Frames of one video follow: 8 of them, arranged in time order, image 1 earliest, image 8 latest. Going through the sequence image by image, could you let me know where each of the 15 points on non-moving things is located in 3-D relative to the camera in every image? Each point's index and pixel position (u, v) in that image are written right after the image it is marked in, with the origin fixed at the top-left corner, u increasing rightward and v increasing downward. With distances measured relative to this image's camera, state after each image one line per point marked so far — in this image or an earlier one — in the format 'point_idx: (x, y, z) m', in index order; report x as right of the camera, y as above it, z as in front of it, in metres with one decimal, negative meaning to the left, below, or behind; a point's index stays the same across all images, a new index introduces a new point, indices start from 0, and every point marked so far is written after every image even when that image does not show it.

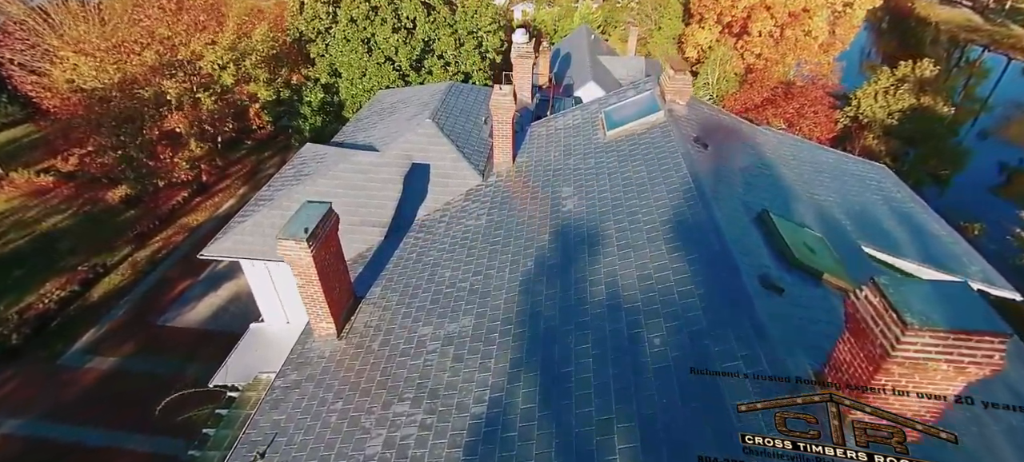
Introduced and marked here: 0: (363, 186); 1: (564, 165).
0: (-3.9, +1.2, +13.7) m
1: (+1.3, +1.6, +12.8) m
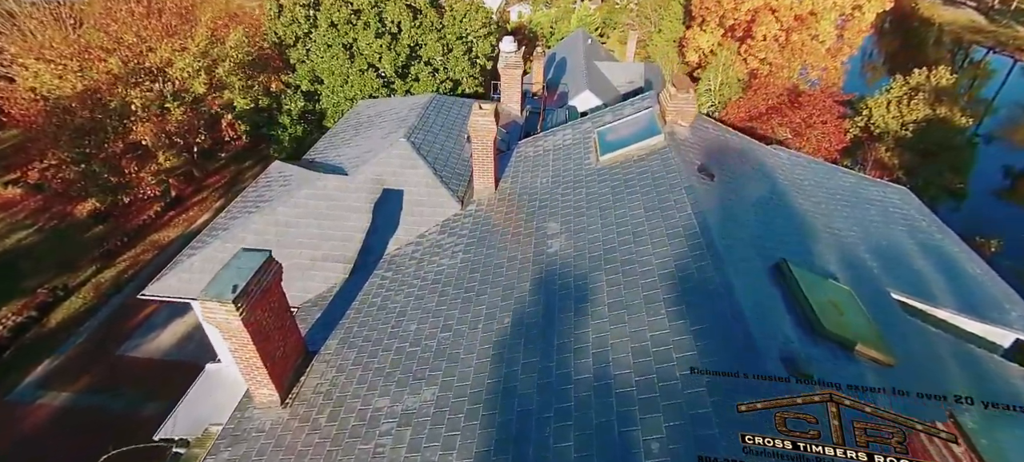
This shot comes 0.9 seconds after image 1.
0: (-4.4, +0.4, +12.3) m
1: (+0.9, +0.8, +11.4) m
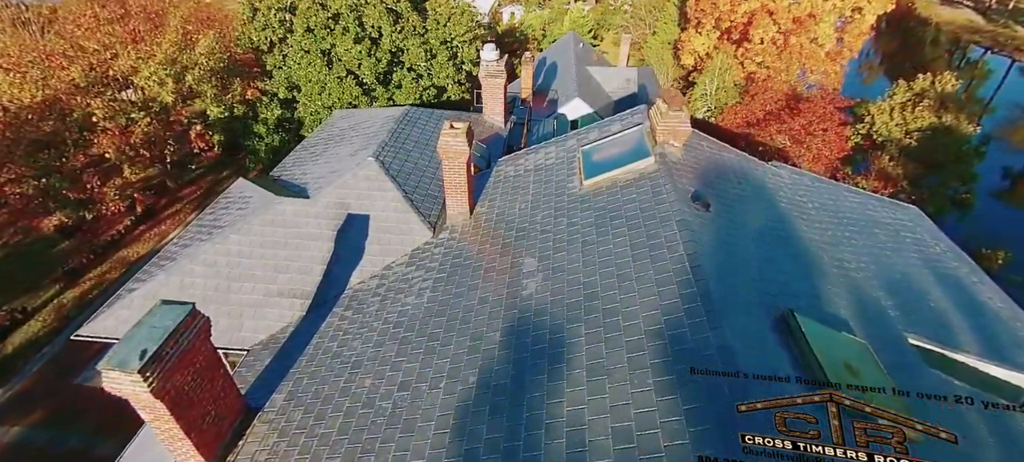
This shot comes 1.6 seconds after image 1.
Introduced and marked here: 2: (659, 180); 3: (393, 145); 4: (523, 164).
0: (-4.9, -0.3, +11.2) m
1: (+0.3, +0.2, +10.3) m
2: (+2.7, +0.9, +9.5) m
3: (-3.0, +2.2, +13.1) m
4: (+0.2, +1.6, +12.4) m
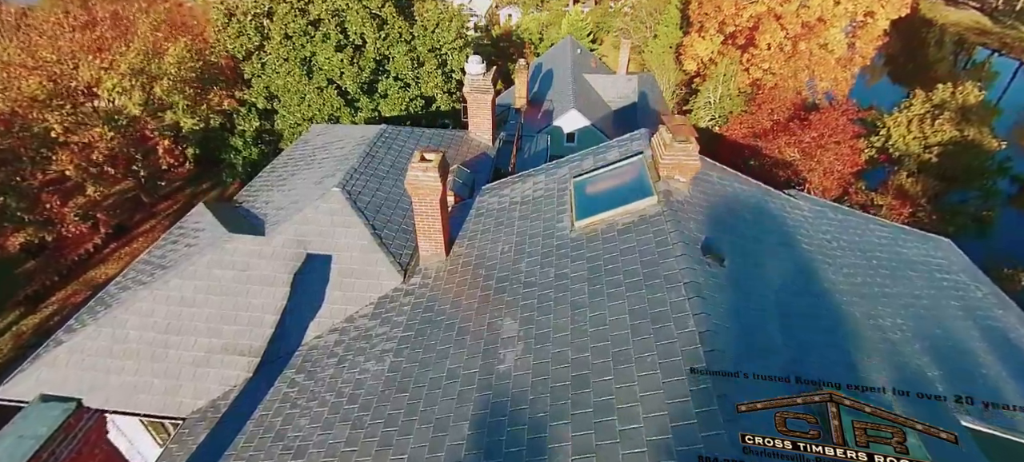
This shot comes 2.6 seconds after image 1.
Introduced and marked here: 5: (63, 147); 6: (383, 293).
0: (-5.2, -1.1, +9.7) m
1: (0.0, -0.6, +8.8) m
2: (+2.3, +0.1, +8.0) m
3: (-3.3, +1.3, +11.7) m
4: (-0.1, +0.7, +11.0) m
5: (-15.8, +3.0, +18.4) m
6: (-2.4, -1.2, +9.8) m
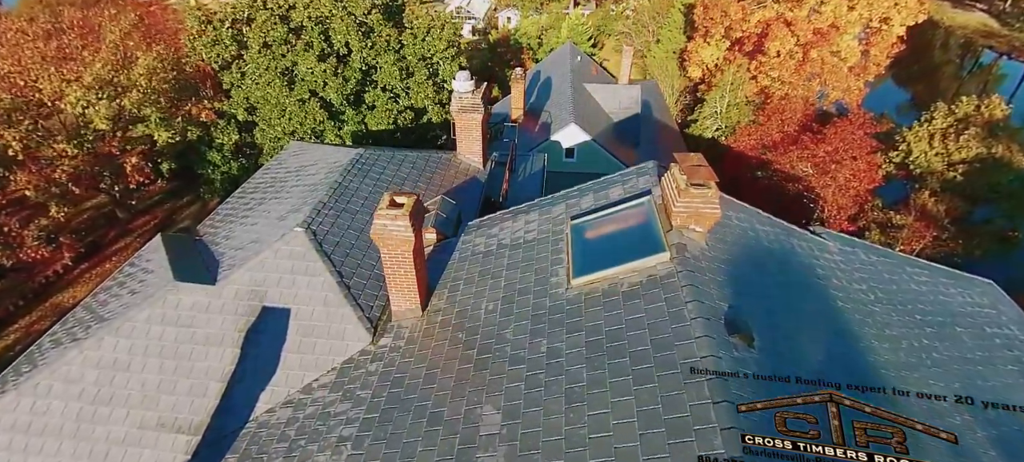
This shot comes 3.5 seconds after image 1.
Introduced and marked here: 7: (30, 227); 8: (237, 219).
0: (-5.4, -2.0, +8.4) m
1: (-0.2, -1.5, +7.5) m
2: (+2.1, -0.8, +6.7) m
3: (-3.5, +0.5, +10.3) m
4: (-0.3, -0.1, +9.6) m
5: (-16.0, +2.2, +17.0) m
6: (-2.6, -2.0, +8.4) m
7: (-16.2, +0.1, +17.6) m
8: (-6.2, +0.3, +11.8) m
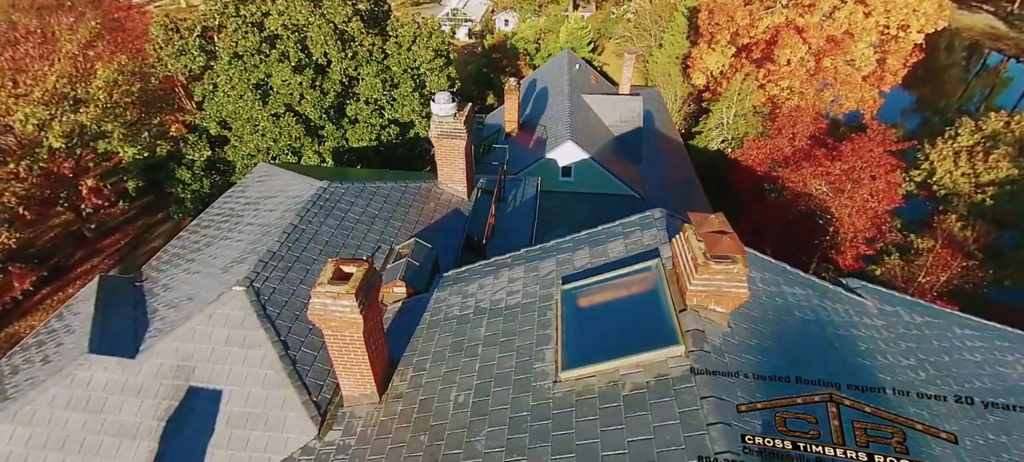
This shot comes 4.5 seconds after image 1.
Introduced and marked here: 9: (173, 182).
0: (-5.7, -2.9, +6.9) m
1: (-0.5, -2.4, +6.0) m
2: (+1.8, -1.7, +5.2) m
3: (-3.8, -0.4, +8.8) m
4: (-0.6, -1.0, +8.1) m
5: (-16.3, +1.3, +15.5) m
6: (-2.9, -2.9, +6.9) m
7: (-16.5, -0.8, +16.1) m
8: (-6.5, -0.6, +10.3) m
9: (-12.9, +1.9, +20.0) m
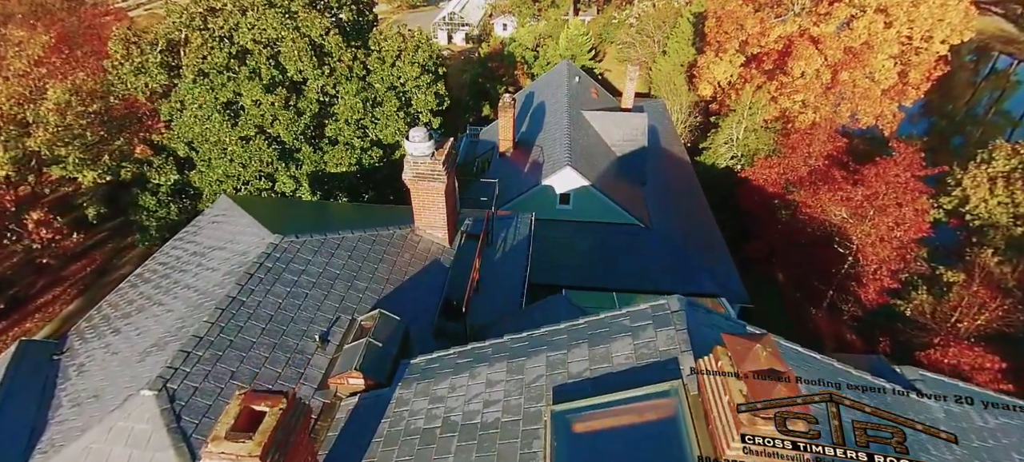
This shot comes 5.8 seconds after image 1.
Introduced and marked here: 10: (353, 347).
0: (-6.0, -4.0, +5.2) m
1: (-0.8, -3.5, +4.3) m
2: (+1.5, -2.8, +3.5) m
3: (-4.1, -1.5, +7.2) m
4: (-0.9, -2.1, +6.5) m
5: (-16.5, +0.2, +13.9) m
6: (-3.2, -4.0, +5.3) m
7: (-16.7, -1.8, +14.5) m
8: (-6.8, -1.7, +8.7) m
9: (-13.2, +0.8, +18.4) m
10: (-2.3, -1.7, +7.7) m
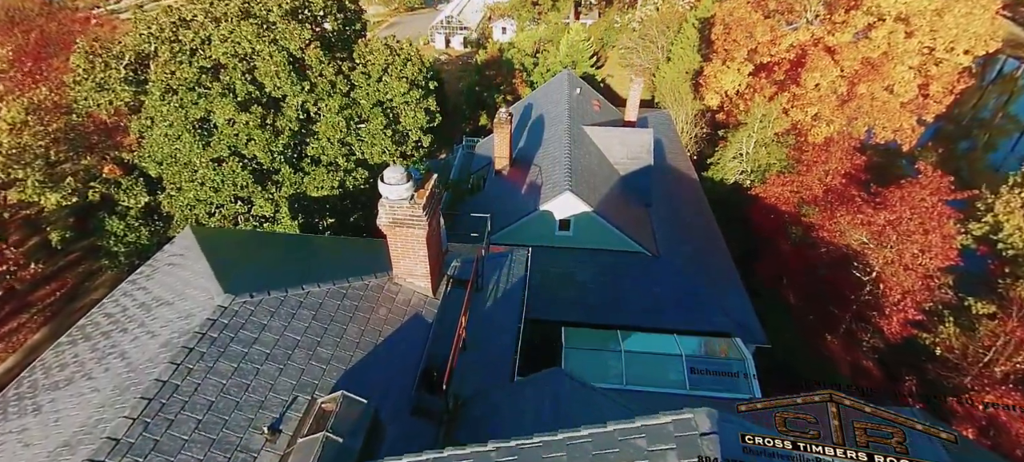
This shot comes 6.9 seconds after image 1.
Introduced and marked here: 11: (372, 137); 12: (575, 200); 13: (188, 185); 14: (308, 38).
0: (-6.2, -4.8, +3.9) m
1: (-0.9, -4.4, +3.0) m
2: (+1.4, -3.7, +2.2) m
3: (-4.2, -2.4, +5.9) m
4: (-1.0, -3.0, +5.2) m
5: (-16.6, -0.6, +12.7) m
6: (-3.4, -4.9, +4.0) m
7: (-16.9, -2.7, +13.2) m
8: (-6.9, -2.6, +7.4) m
9: (-13.3, 0.0, +17.1) m
10: (-2.5, -2.6, +6.4) m
11: (-4.5, +3.1, +17.0) m
12: (+1.9, +1.0, +16.0) m
13: (-9.6, +1.5, +15.8) m
14: (-6.4, +6.1, +16.5) m
